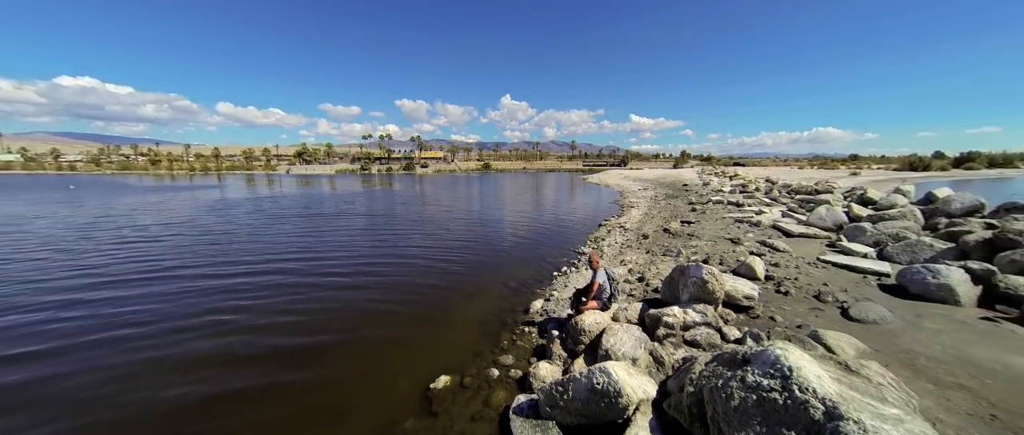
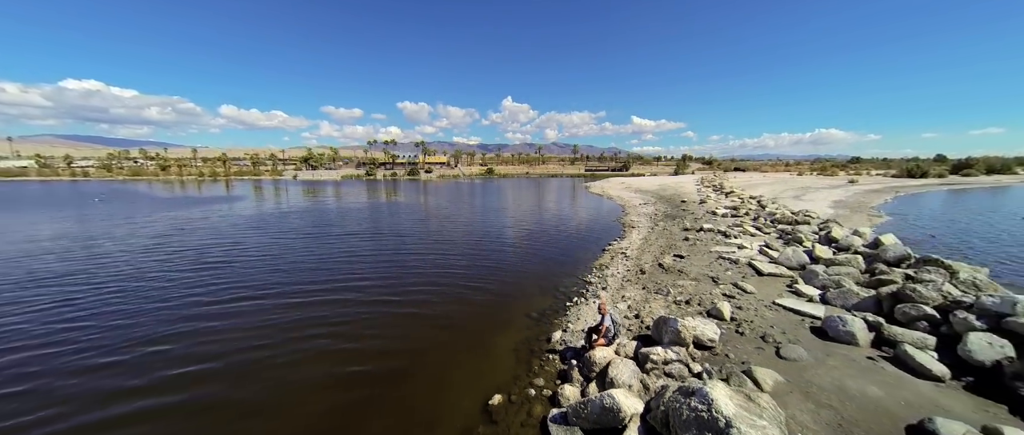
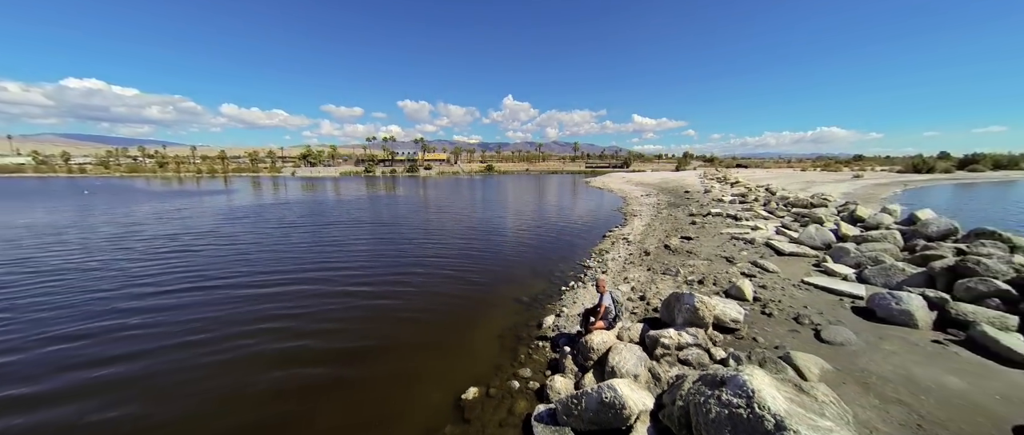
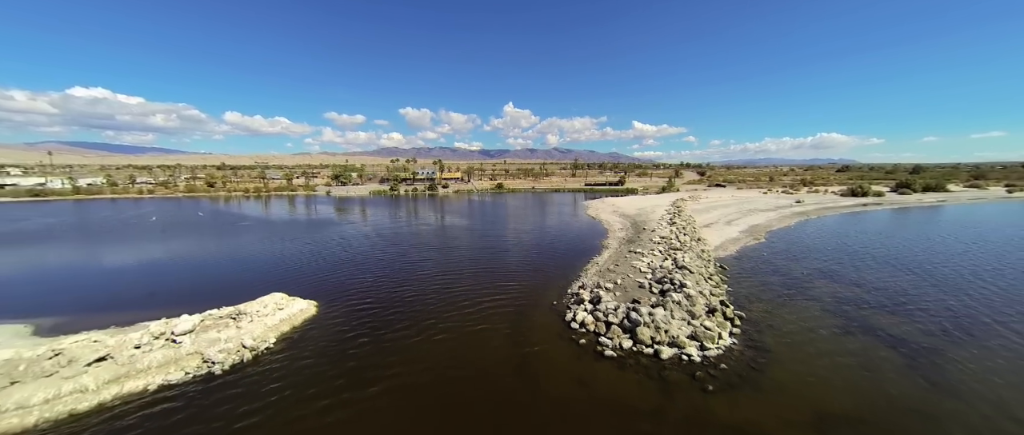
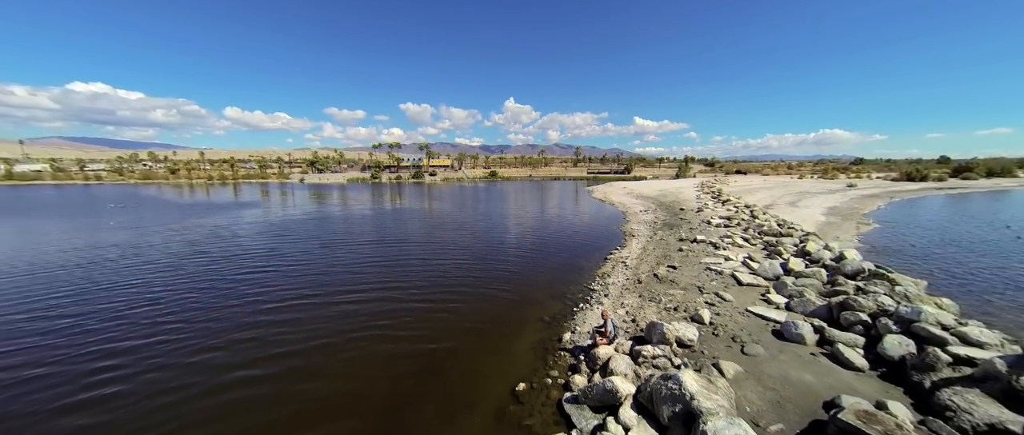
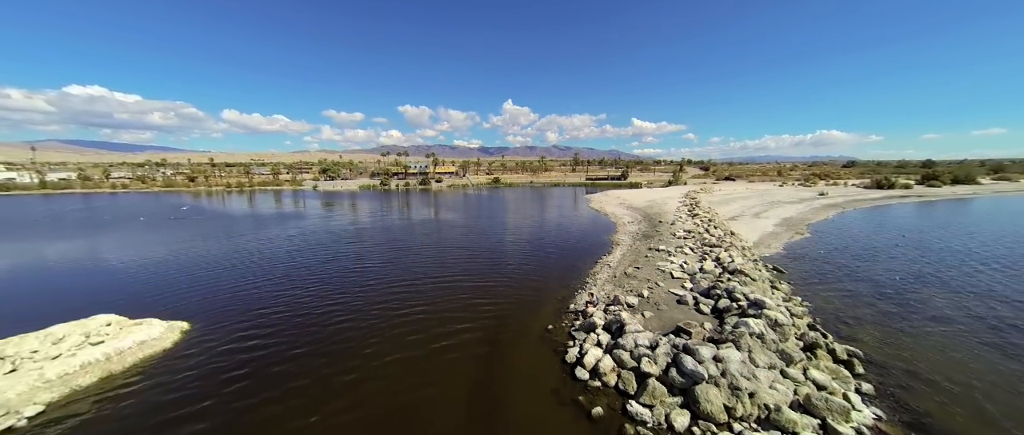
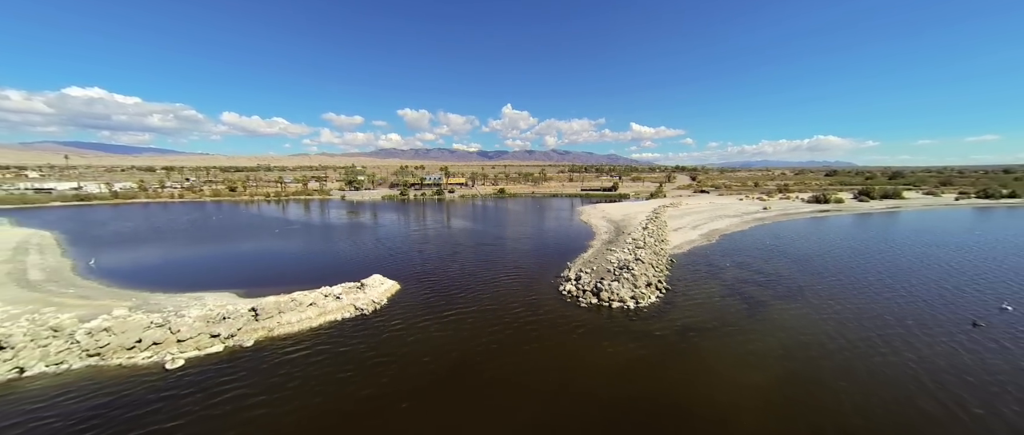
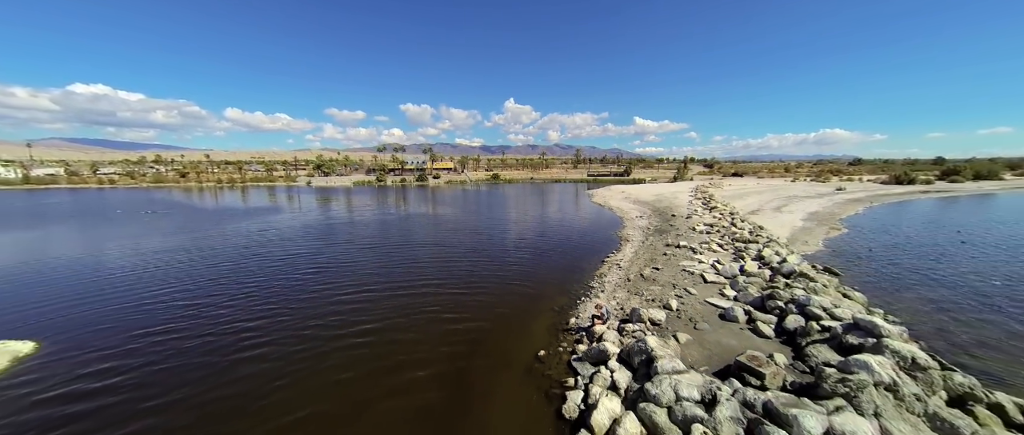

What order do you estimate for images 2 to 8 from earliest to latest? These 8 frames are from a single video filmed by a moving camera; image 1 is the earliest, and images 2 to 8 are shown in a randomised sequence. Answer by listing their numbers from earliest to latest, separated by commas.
3, 2, 5, 8, 6, 4, 7
